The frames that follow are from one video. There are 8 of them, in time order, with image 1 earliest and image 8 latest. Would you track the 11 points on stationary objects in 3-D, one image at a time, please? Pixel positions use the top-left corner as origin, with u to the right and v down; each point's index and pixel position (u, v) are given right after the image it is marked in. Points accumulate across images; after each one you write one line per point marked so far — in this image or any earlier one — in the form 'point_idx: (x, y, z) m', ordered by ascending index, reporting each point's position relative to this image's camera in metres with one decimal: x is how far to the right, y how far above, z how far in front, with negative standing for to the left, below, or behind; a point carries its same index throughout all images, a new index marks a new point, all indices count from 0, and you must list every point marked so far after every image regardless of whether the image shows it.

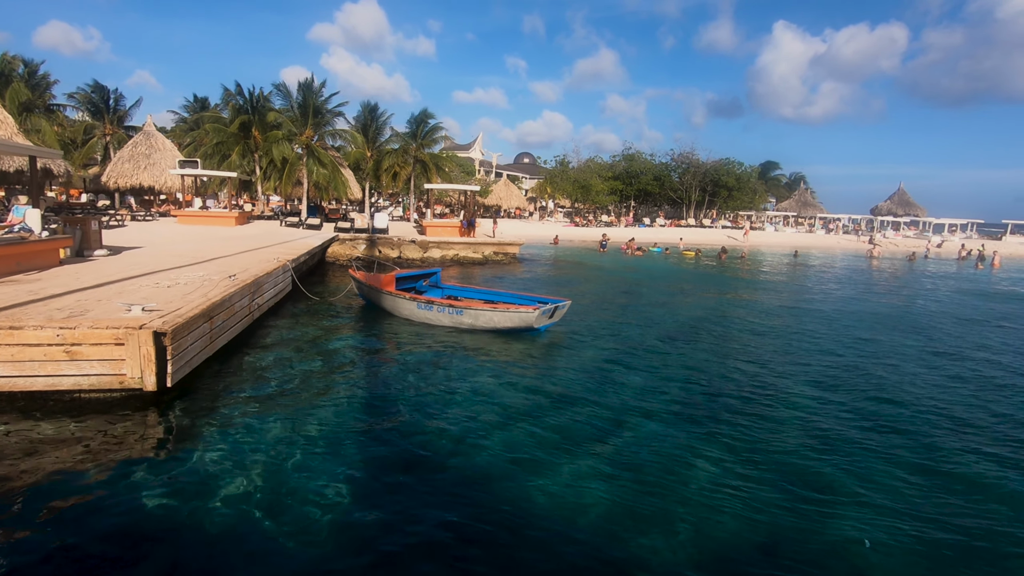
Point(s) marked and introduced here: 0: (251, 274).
0: (-5.4, +0.3, +11.5) m
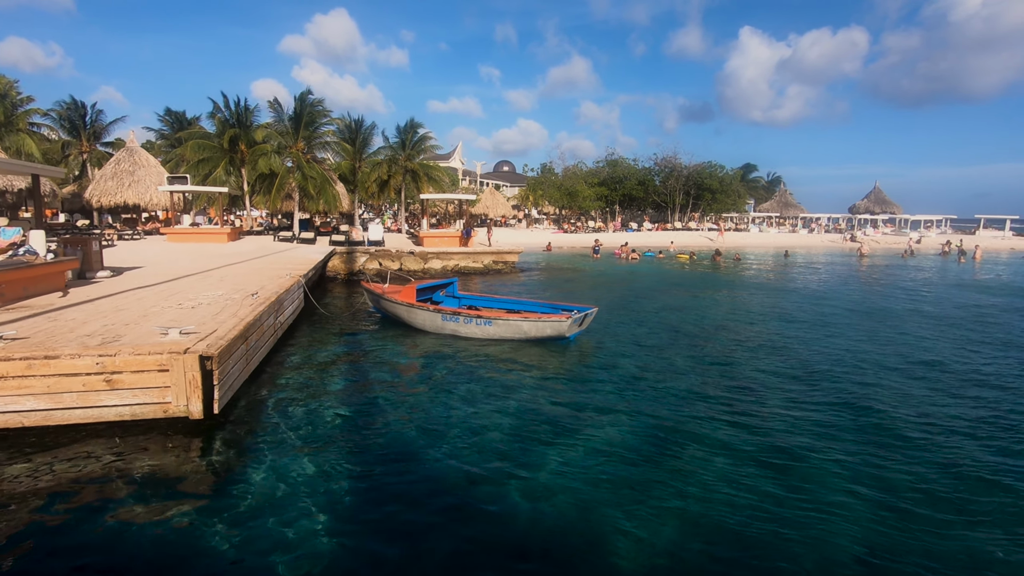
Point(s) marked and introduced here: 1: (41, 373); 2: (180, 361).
0: (-4.8, -0.1, +11.1) m
1: (-5.4, -1.0, +6.3) m
2: (-3.9, -0.9, +6.6) m
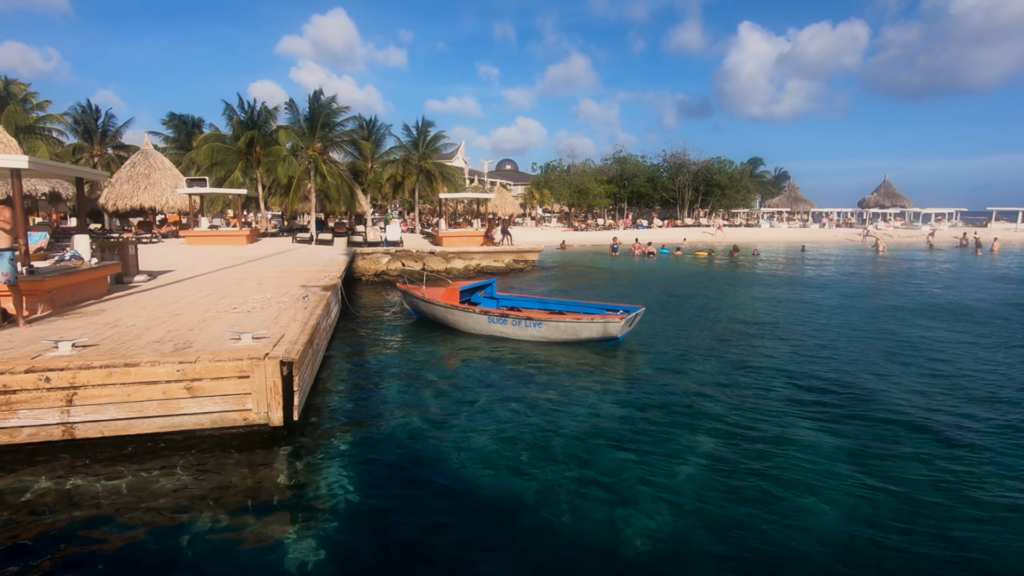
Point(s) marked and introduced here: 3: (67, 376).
0: (-3.8, -0.1, +11.0) m
1: (-4.4, -1.0, +6.2) m
2: (-2.9, -0.9, +6.4) m
3: (-4.9, -1.0, +6.1) m
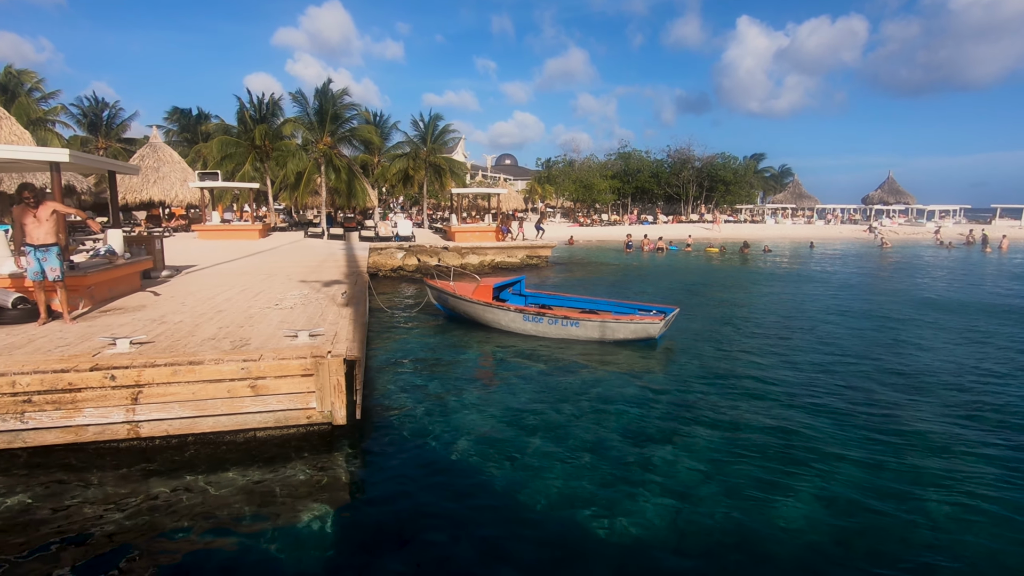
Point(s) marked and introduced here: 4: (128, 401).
0: (-3.1, 0.0, +10.9) m
1: (-3.6, -1.0, +6.1) m
2: (-2.1, -0.9, +6.4) m
3: (-4.1, -0.9, +6.0) m
4: (-4.2, -1.2, +6.0) m
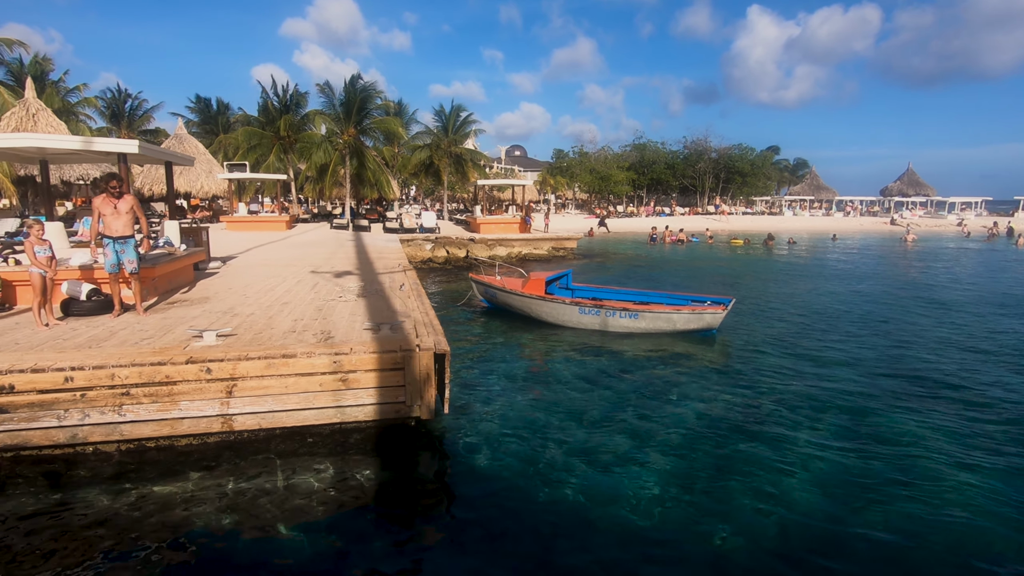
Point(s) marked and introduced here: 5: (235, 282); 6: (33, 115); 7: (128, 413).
0: (-2.0, +0.1, +10.8) m
1: (-2.6, -0.9, +6.1) m
2: (-1.1, -0.8, +6.3) m
3: (-3.1, -0.9, +5.9) m
4: (-3.1, -1.1, +6.0) m
5: (-5.6, +0.1, +11.3) m
6: (-16.8, +6.1, +19.5) m
7: (-4.0, -1.3, +5.8) m
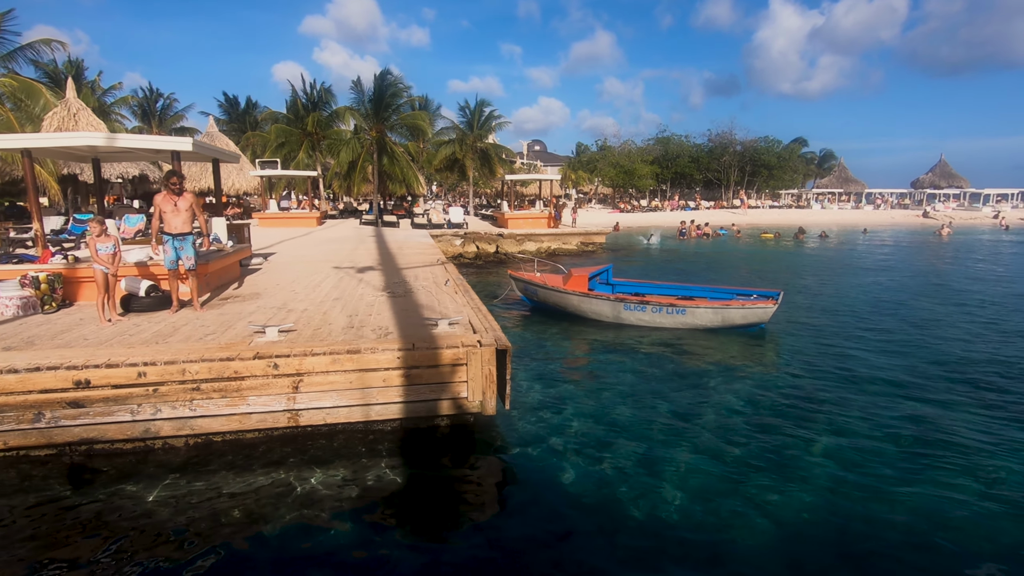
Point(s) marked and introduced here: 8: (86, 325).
0: (-1.1, +0.2, +10.8) m
1: (-1.8, -0.9, +6.1) m
2: (-0.4, -0.8, +6.3) m
3: (-2.4, -0.8, +6.0) m
4: (-2.4, -1.1, +6.0) m
5: (-4.8, +0.2, +11.4) m
6: (-15.7, +6.2, +19.9) m
7: (-3.3, -1.3, +5.9) m
8: (-5.5, -0.5, +7.2) m
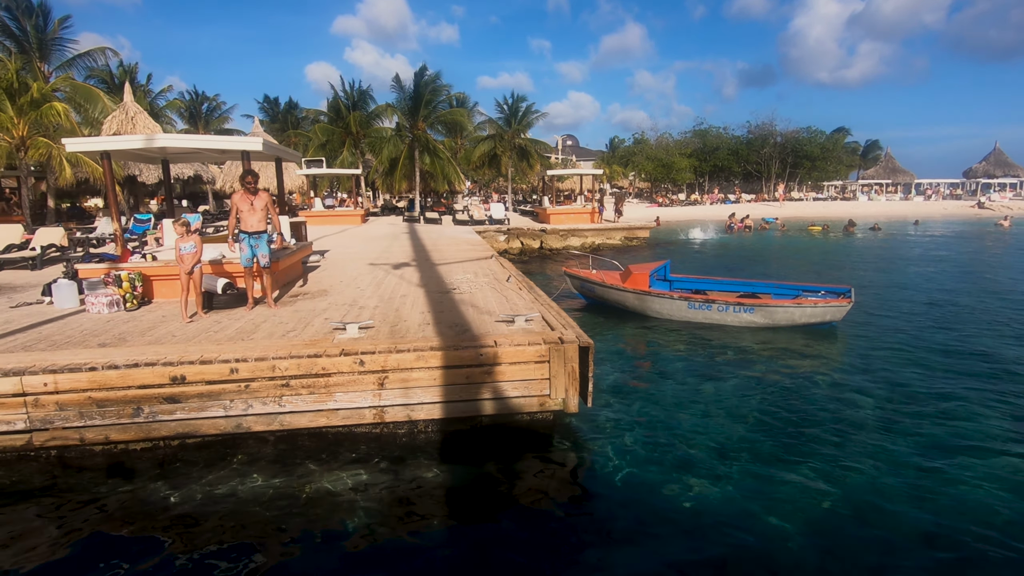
0: (0.0, +0.3, +10.7) m
1: (-0.9, -0.8, +6.1) m
2: (+0.5, -0.7, +6.2) m
3: (-1.4, -0.8, +6.0) m
4: (-1.5, -1.1, +6.0) m
5: (-3.6, +0.3, +11.5) m
6: (-14.1, +6.3, +20.5) m
7: (-2.4, -1.2, +6.0) m
8: (-4.5, -0.5, +7.3) m
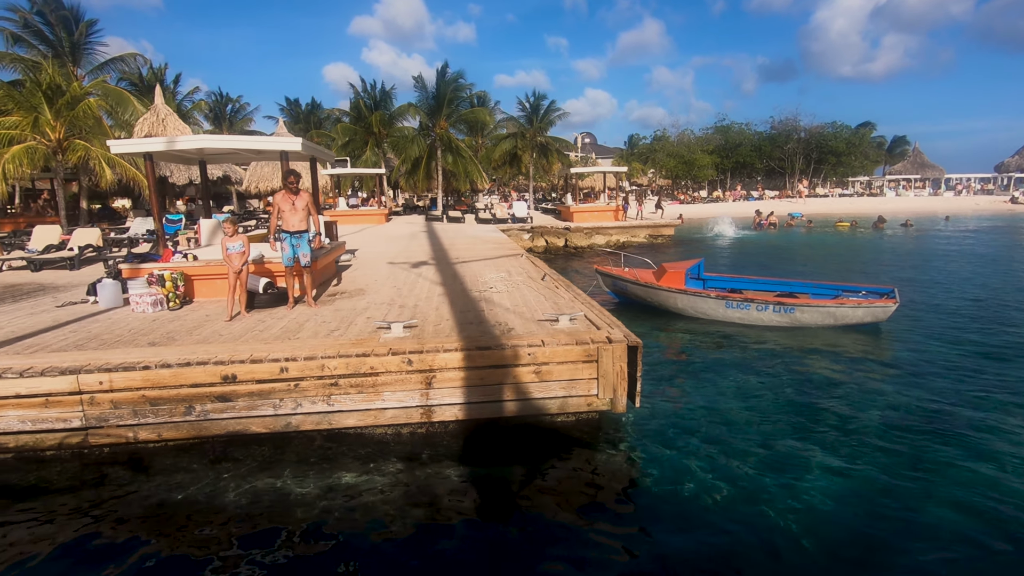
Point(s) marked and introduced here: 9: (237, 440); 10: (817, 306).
0: (+0.7, +0.3, +10.7) m
1: (-0.4, -0.8, +6.0) m
2: (+1.1, -0.7, +6.1) m
3: (-0.9, -0.8, +6.0) m
4: (-1.0, -1.1, +6.0) m
5: (-2.9, +0.3, +11.5) m
6: (-13.2, +6.4, +20.8) m
7: (-1.9, -1.2, +6.0) m
8: (-4.0, -0.4, +7.4) m
9: (-3.0, -1.7, +6.1) m
10: (+5.8, -0.3, +10.7) m
